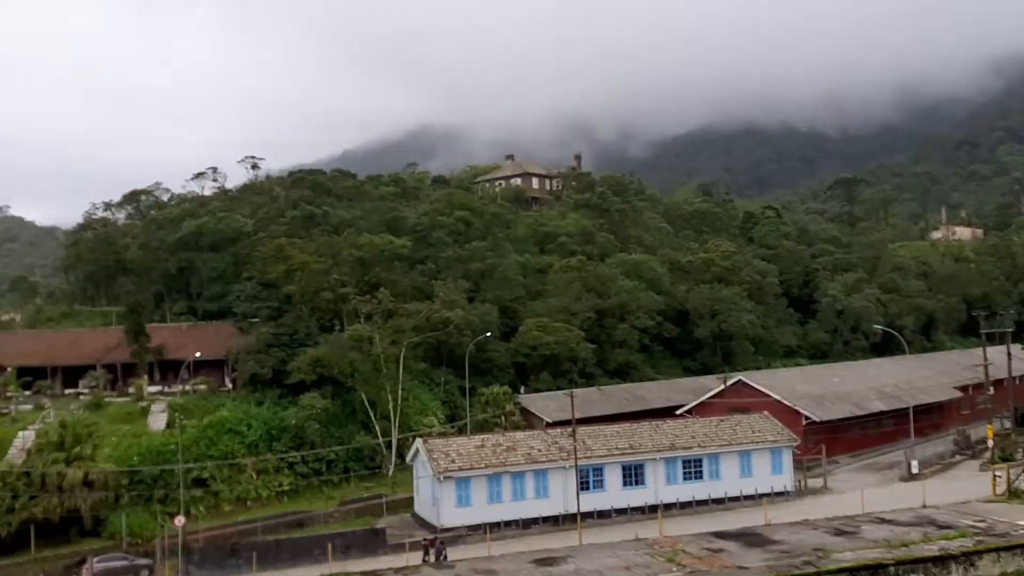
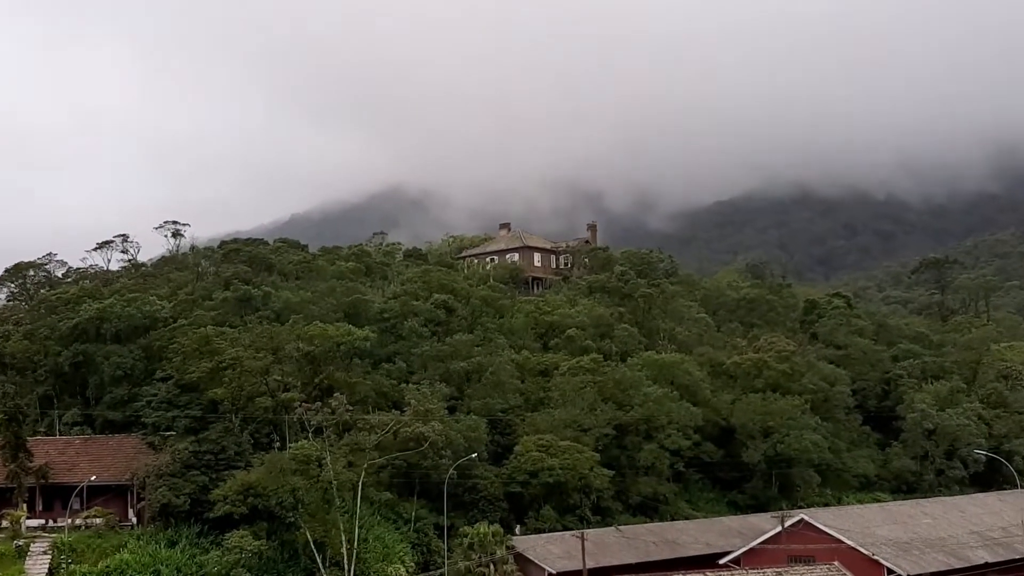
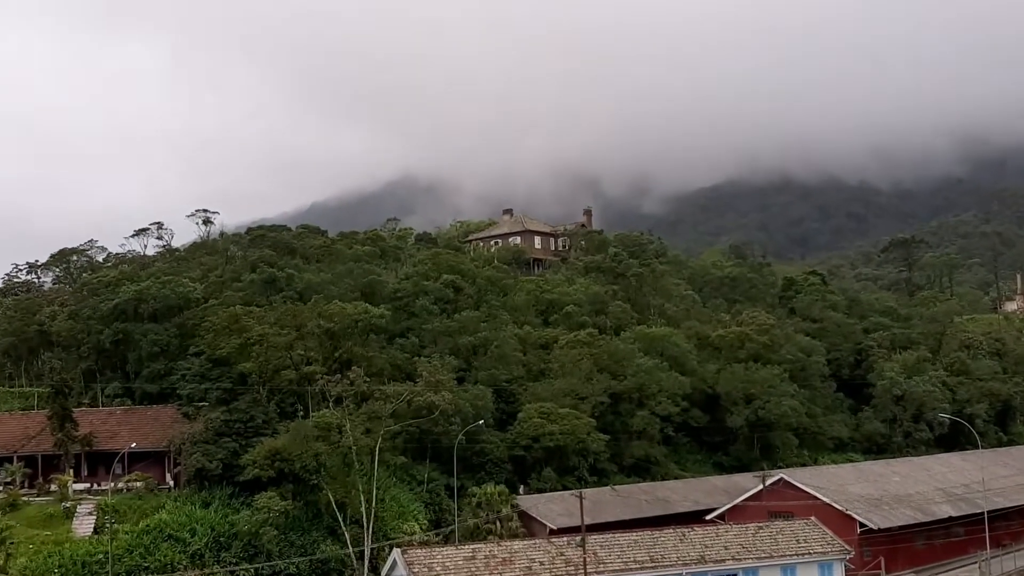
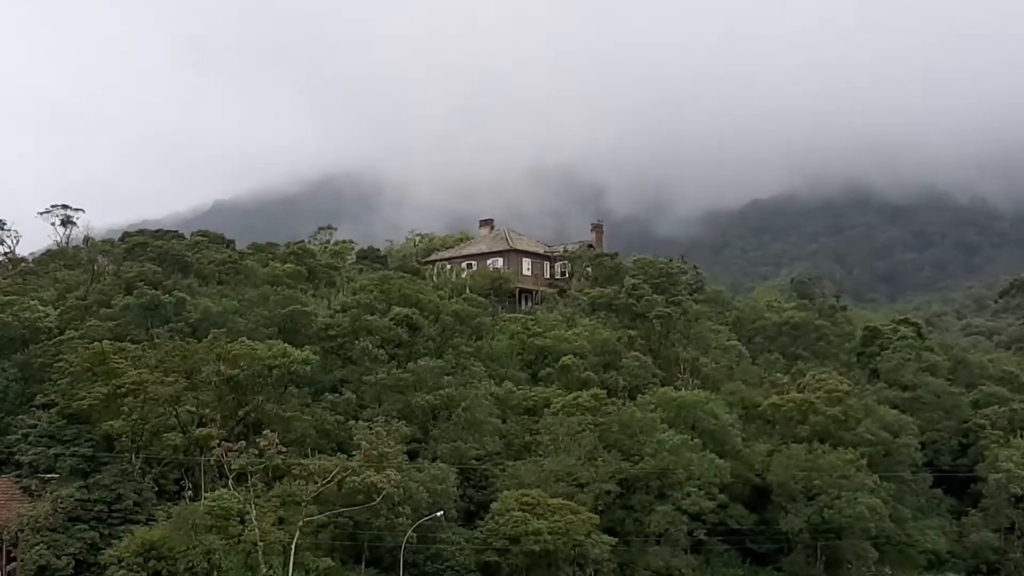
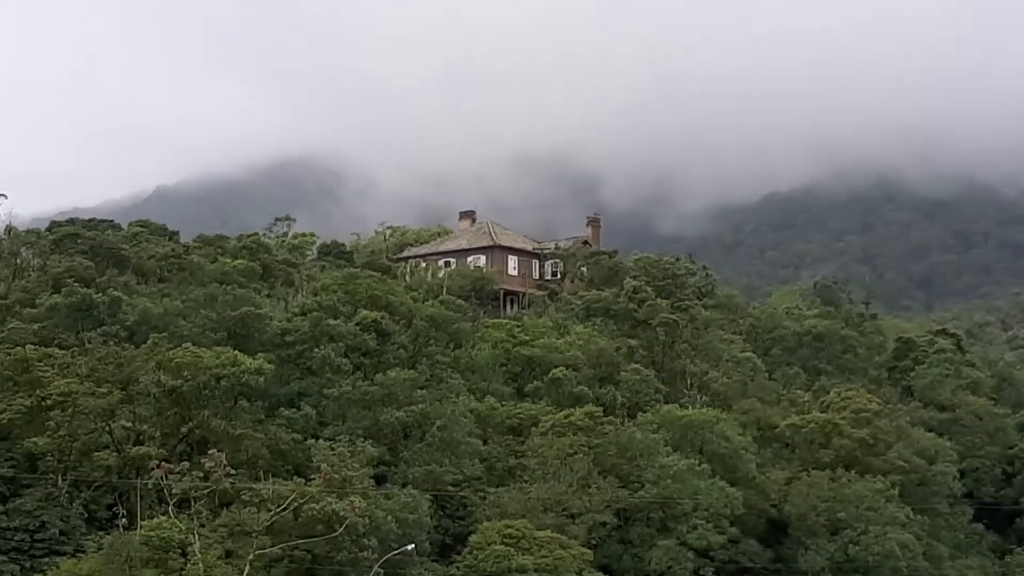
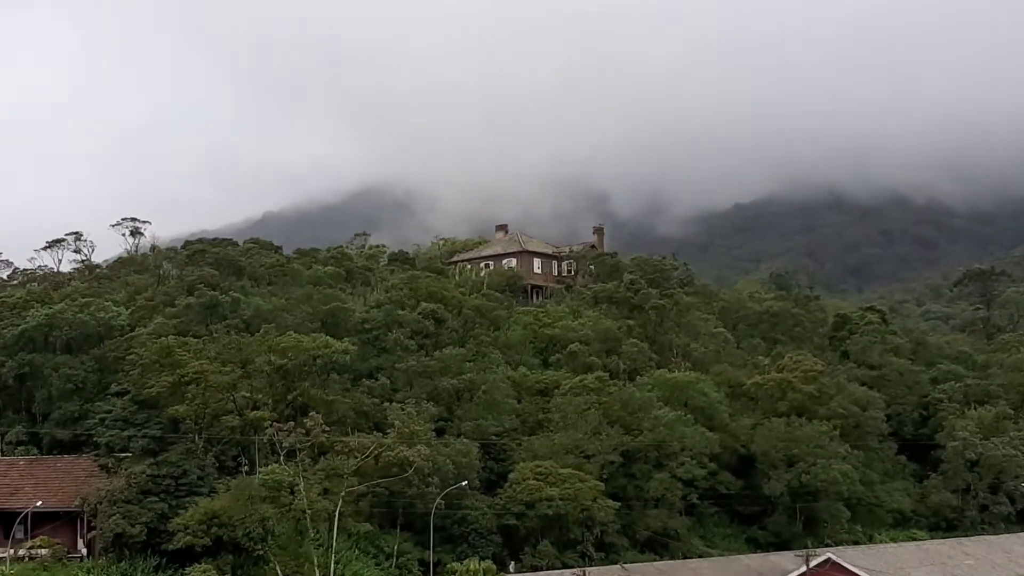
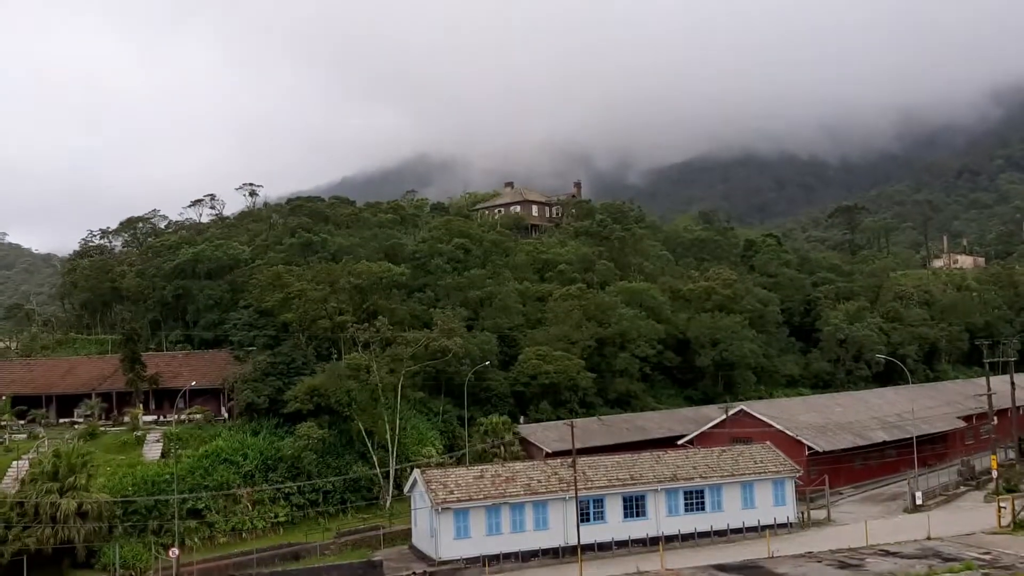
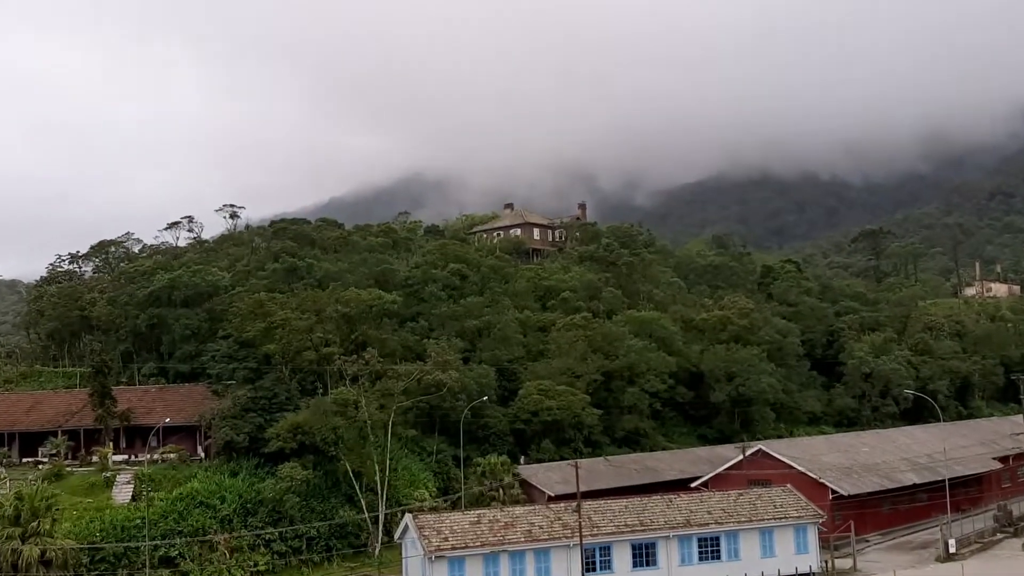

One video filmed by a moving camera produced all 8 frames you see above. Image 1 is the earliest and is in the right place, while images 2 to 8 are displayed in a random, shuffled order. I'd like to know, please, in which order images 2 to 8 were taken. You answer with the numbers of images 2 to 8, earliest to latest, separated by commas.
7, 8, 3, 2, 6, 4, 5
